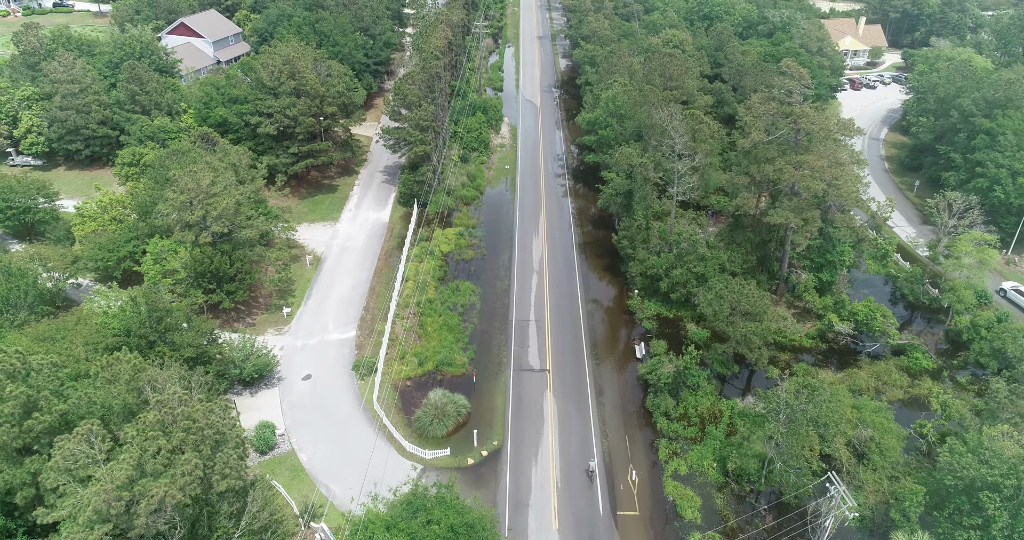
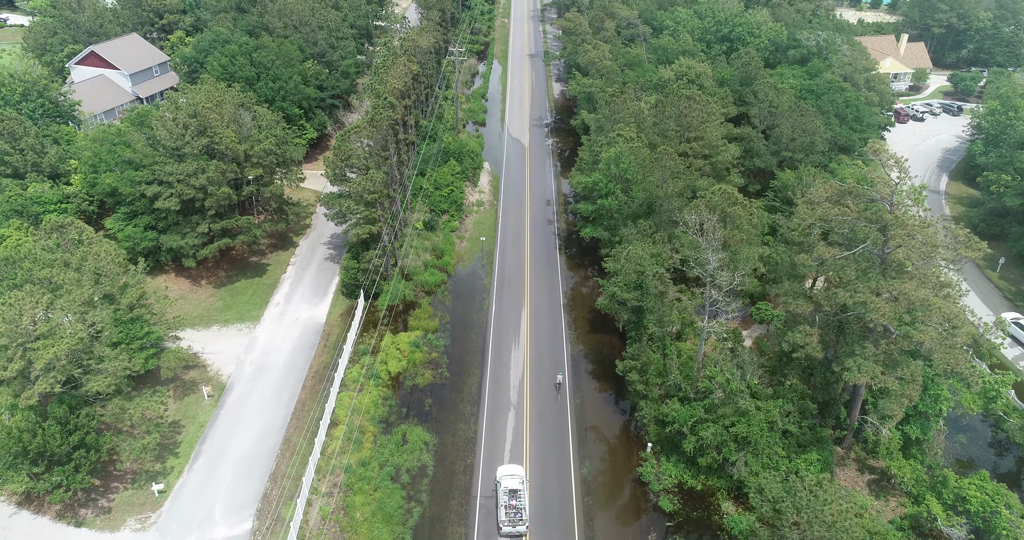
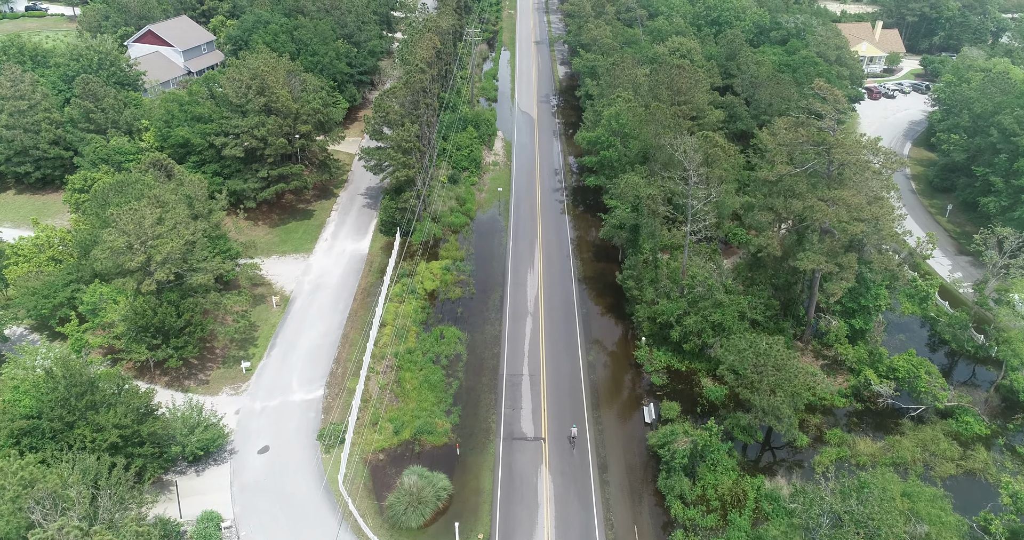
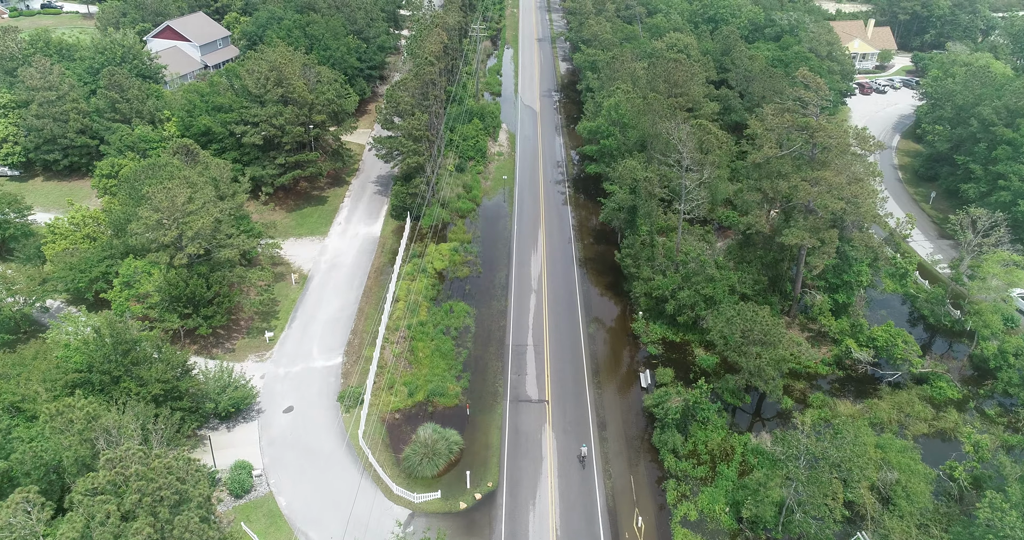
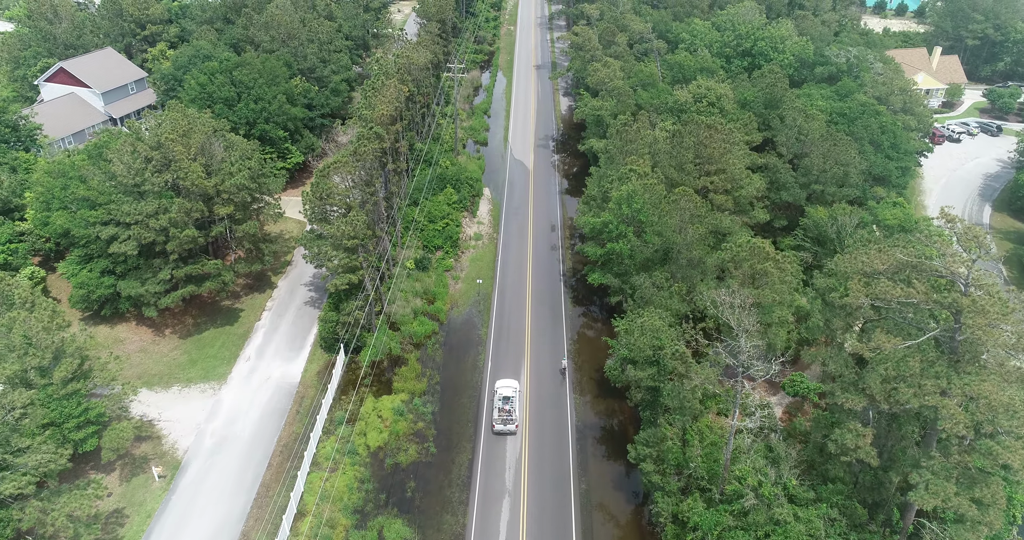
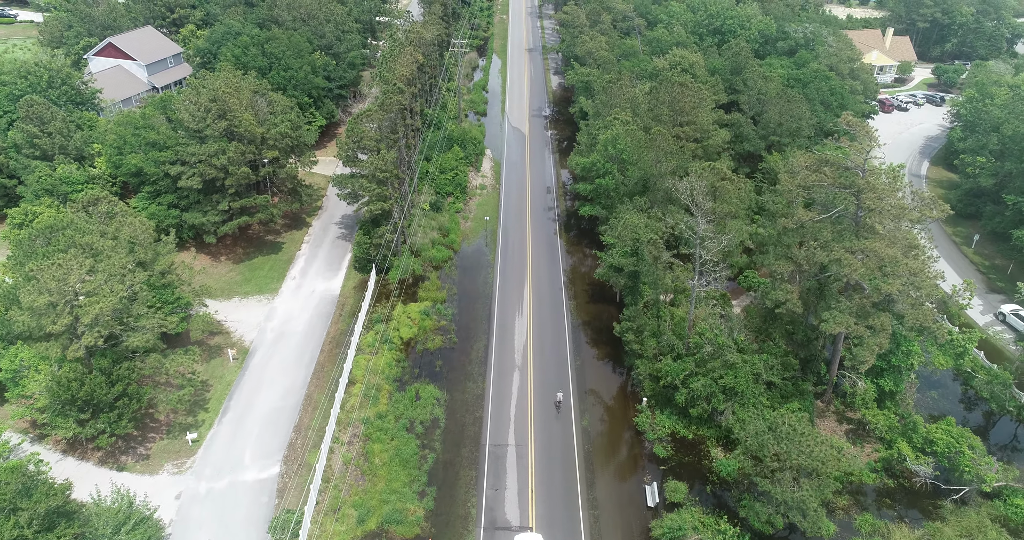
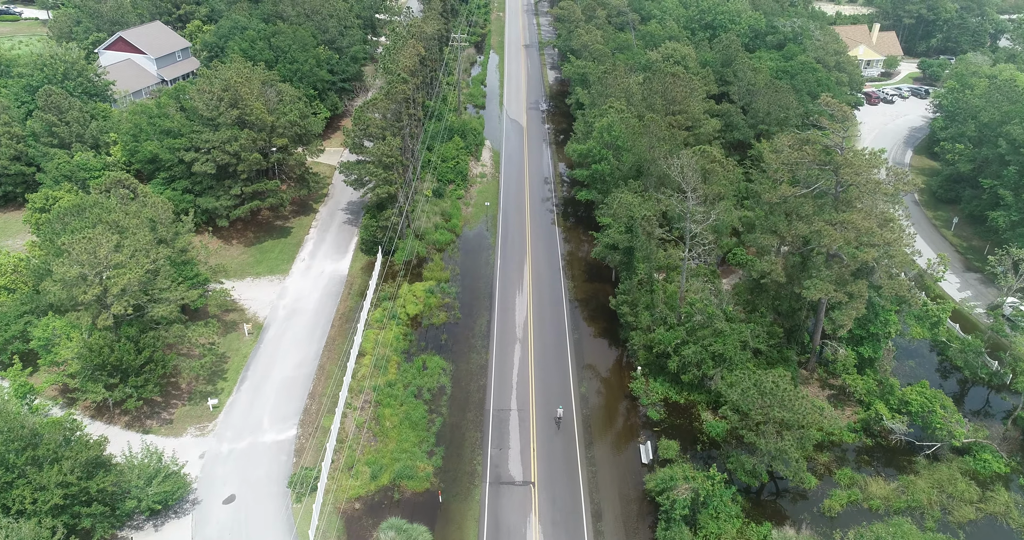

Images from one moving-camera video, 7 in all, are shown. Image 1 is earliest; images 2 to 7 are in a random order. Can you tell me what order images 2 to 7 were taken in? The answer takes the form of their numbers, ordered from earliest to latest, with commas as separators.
4, 3, 7, 6, 2, 5
